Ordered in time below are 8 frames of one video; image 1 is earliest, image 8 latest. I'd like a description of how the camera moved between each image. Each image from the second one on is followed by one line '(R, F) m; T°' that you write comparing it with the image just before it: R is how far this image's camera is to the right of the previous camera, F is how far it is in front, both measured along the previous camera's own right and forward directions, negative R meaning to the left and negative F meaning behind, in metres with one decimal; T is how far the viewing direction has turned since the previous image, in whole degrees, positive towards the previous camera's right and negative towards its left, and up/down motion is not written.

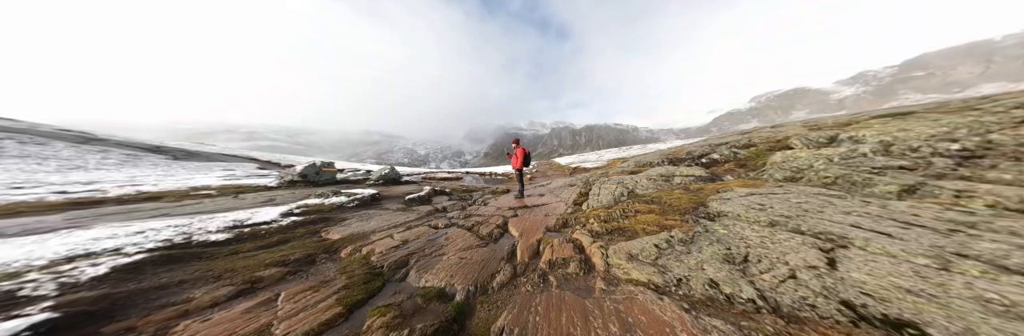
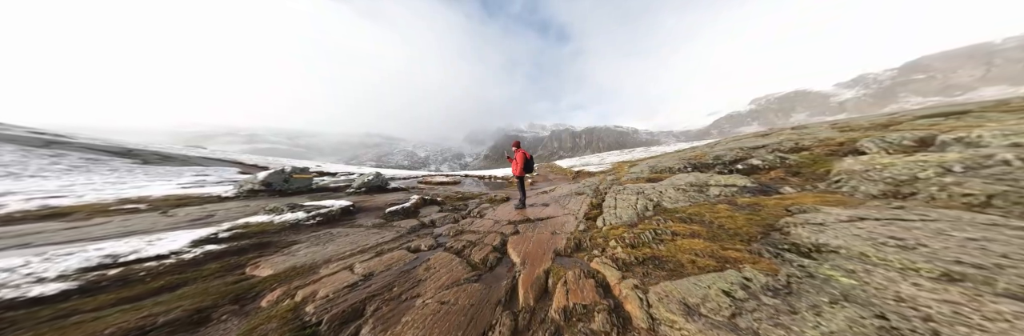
(0.0, +2.6) m; 0°
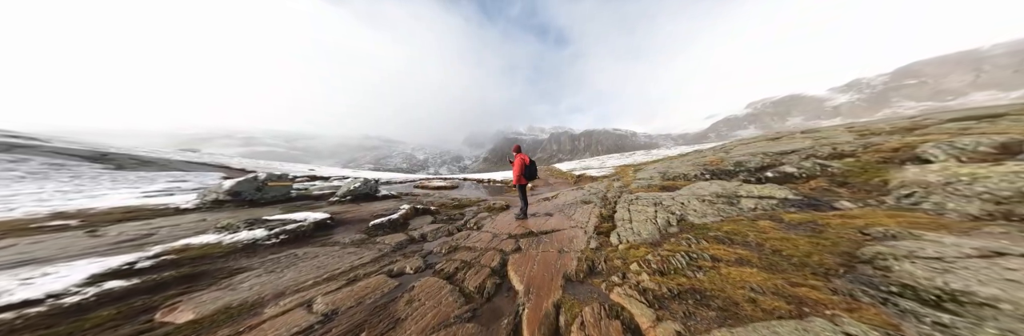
(-0.1, +1.6) m; 0°
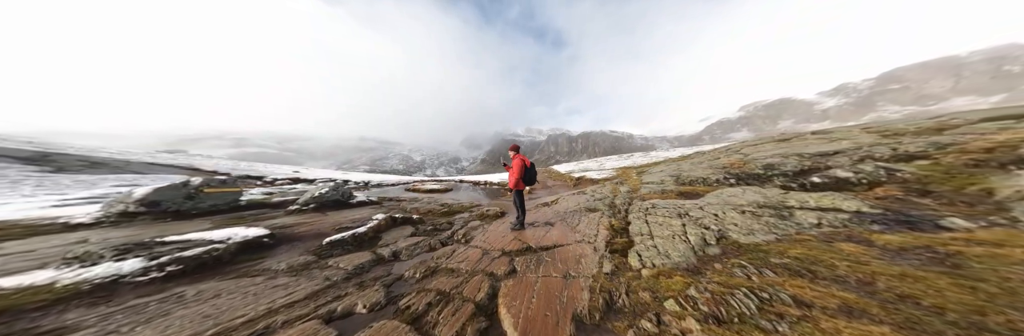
(+0.3, +2.4) m; +1°
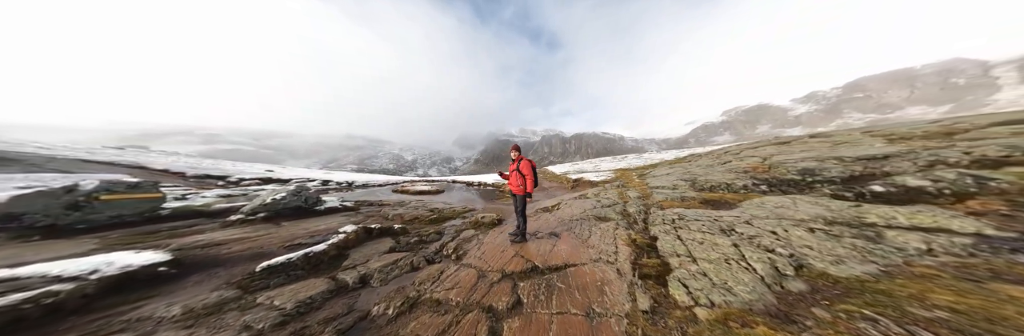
(-0.6, +2.3) m; +2°
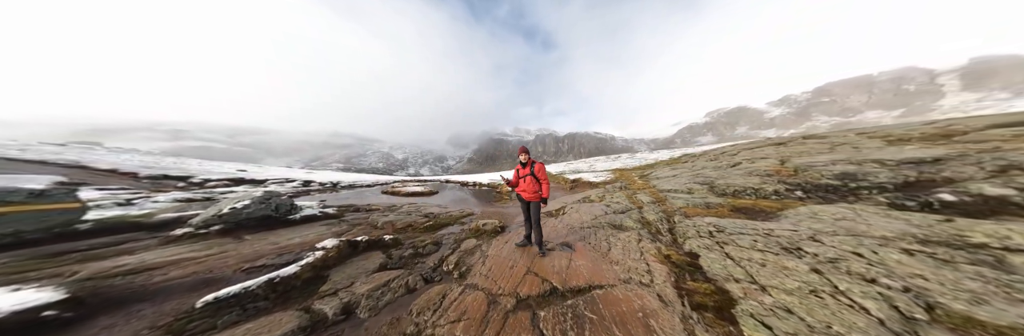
(-1.2, +1.8) m; +2°
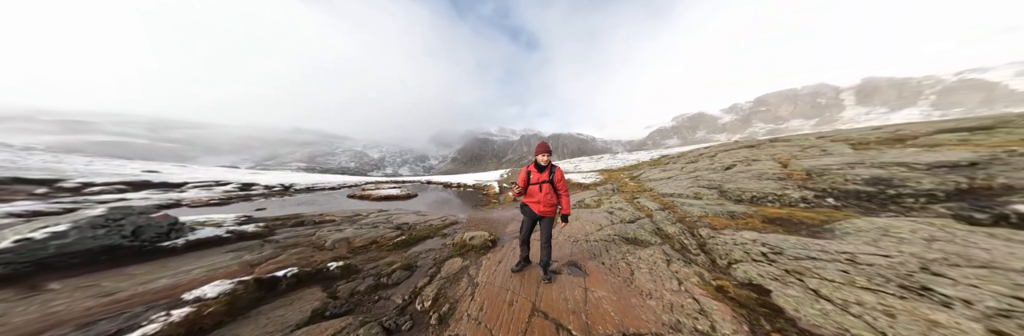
(-0.9, +3.0) m; +6°
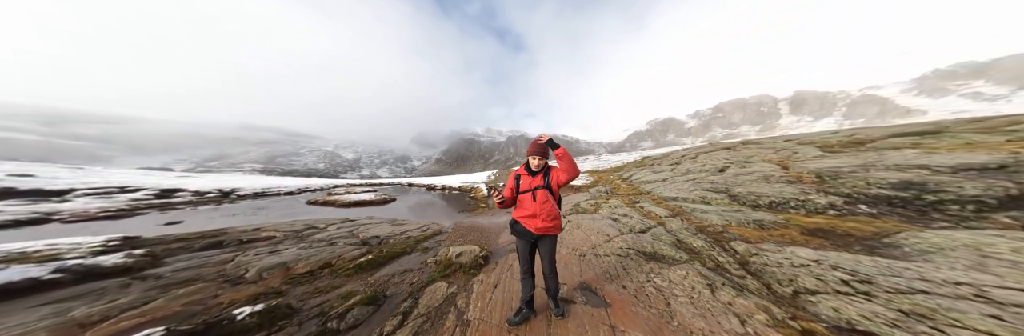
(-0.9, +2.7) m; +5°
